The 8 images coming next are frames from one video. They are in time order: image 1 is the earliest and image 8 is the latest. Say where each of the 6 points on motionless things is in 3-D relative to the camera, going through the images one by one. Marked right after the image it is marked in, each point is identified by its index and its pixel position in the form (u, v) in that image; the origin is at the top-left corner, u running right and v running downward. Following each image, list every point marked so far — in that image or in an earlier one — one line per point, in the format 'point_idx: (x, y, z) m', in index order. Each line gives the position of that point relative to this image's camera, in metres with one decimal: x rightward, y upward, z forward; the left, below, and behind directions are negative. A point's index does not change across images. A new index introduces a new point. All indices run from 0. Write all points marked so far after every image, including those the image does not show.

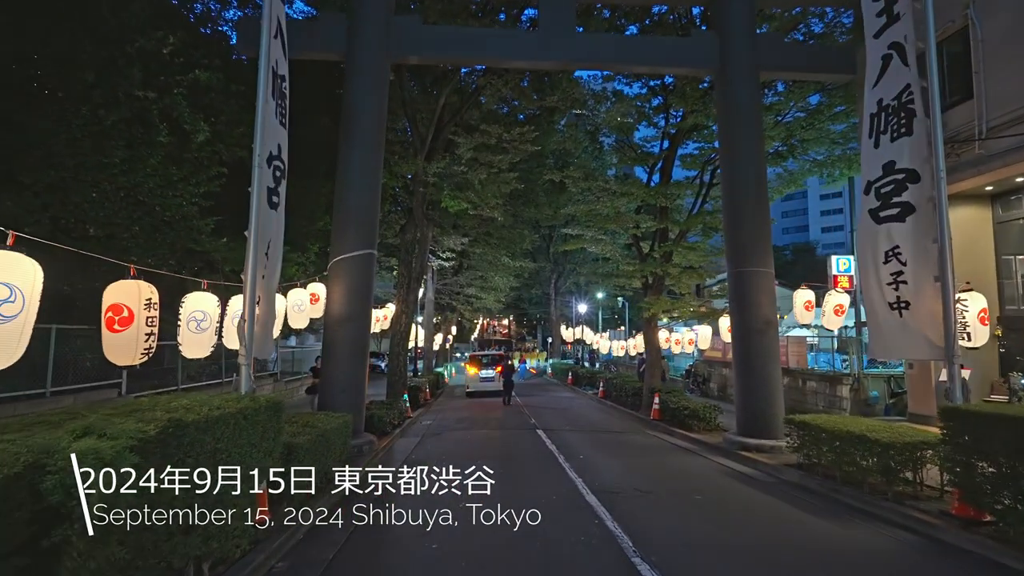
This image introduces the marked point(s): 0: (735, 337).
0: (+4.3, -0.9, +11.9) m
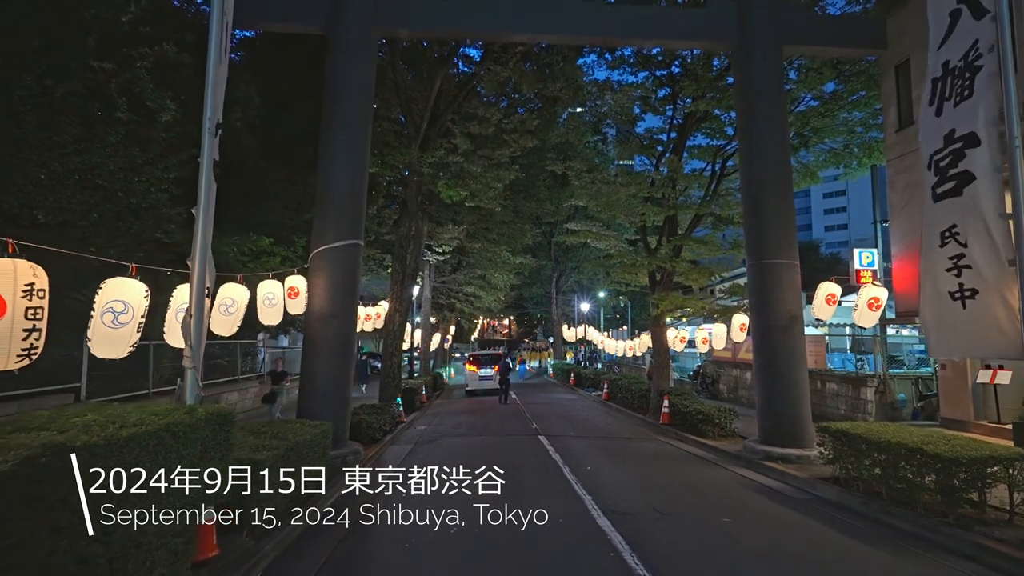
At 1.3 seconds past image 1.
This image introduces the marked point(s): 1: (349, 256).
0: (+4.3, -0.8, +10.9) m
1: (-2.7, +0.6, +10.1) m
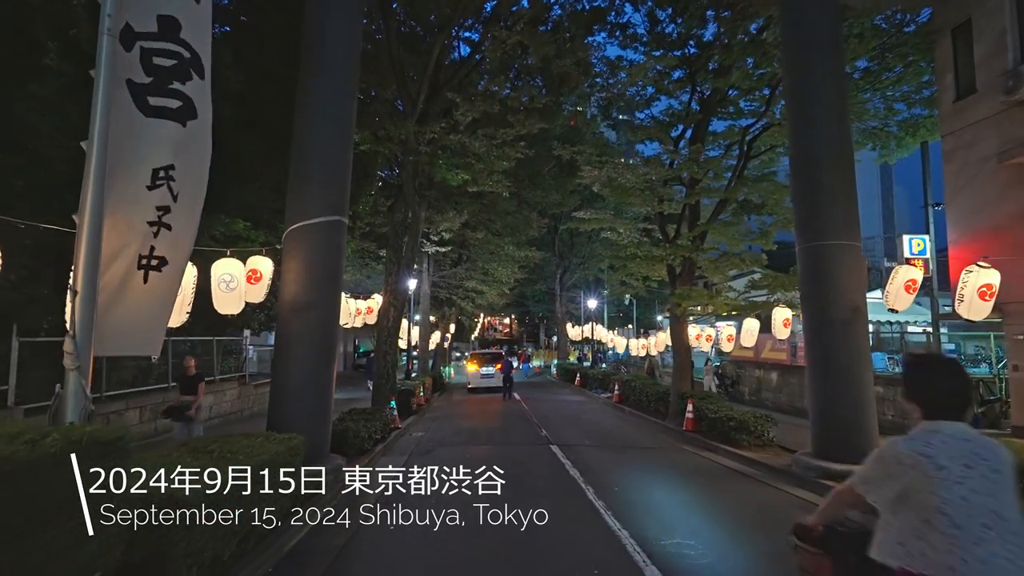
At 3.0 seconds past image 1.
0: (+4.5, -0.6, +9.3) m
1: (-2.5, +0.8, +8.5) m
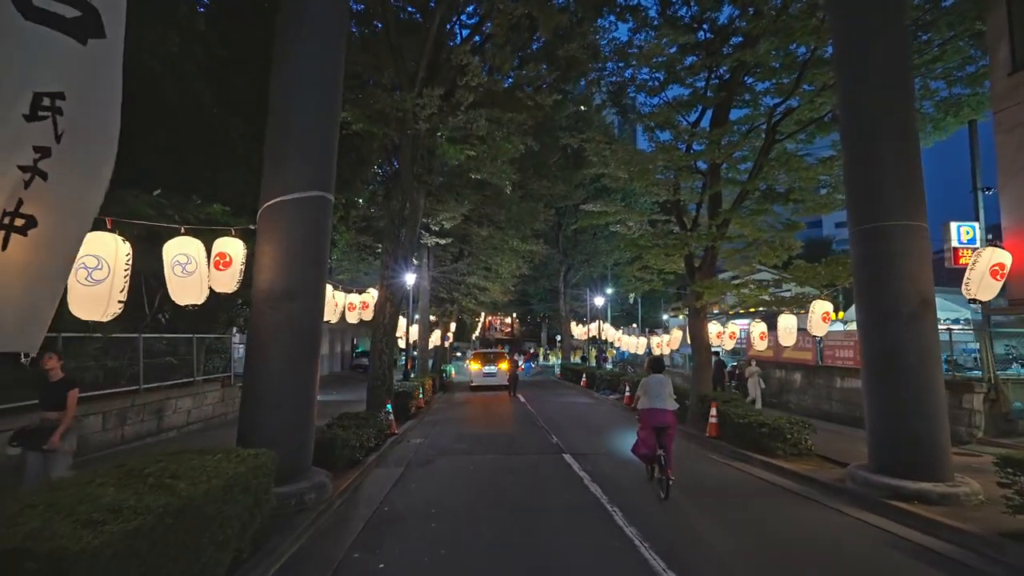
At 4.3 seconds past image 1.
0: (+4.6, -0.5, +8.1) m
1: (-2.4, +0.9, +7.3) m
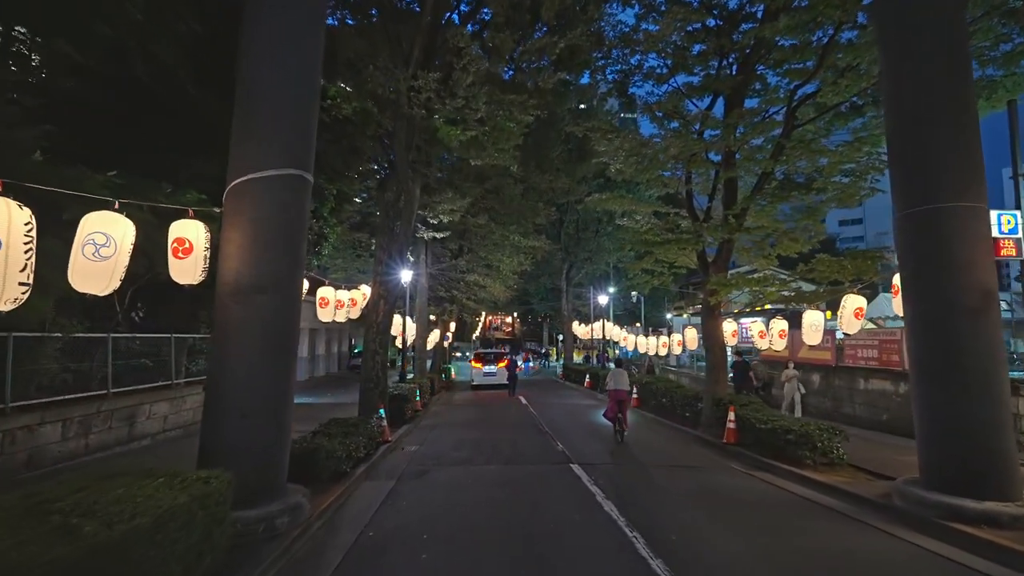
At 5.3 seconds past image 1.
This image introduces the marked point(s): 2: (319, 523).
0: (+4.7, -0.4, +7.1) m
1: (-2.3, +1.0, +6.4) m
2: (-2.1, -2.5, +6.6) m
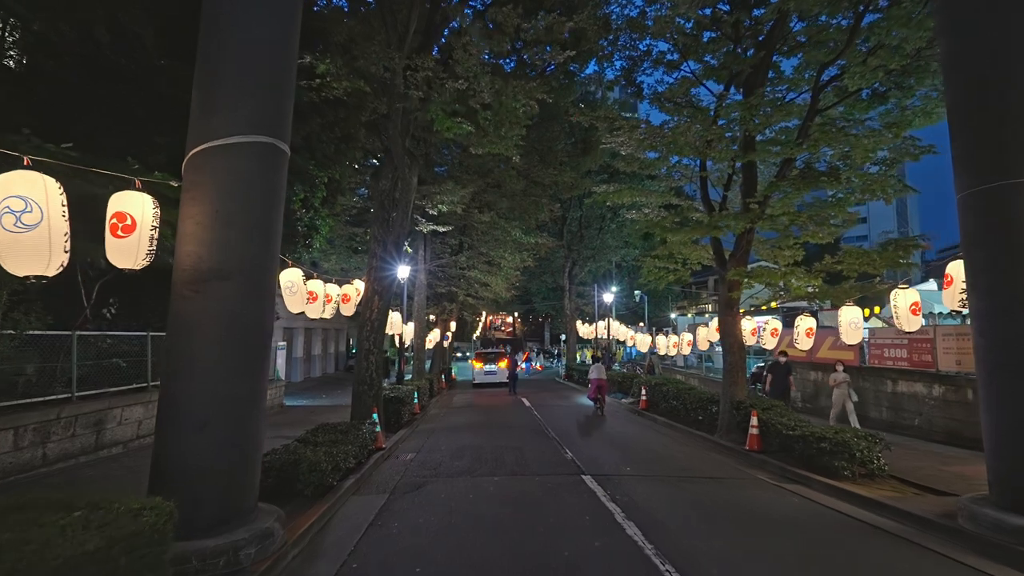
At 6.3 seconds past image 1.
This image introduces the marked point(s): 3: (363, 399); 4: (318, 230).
0: (+4.7, -0.3, +6.2) m
1: (-2.2, +1.1, +5.5) m
2: (-2.0, -2.4, +5.6) m
3: (-3.2, -2.4, +13.4) m
4: (-4.8, +1.4, +15.2) m
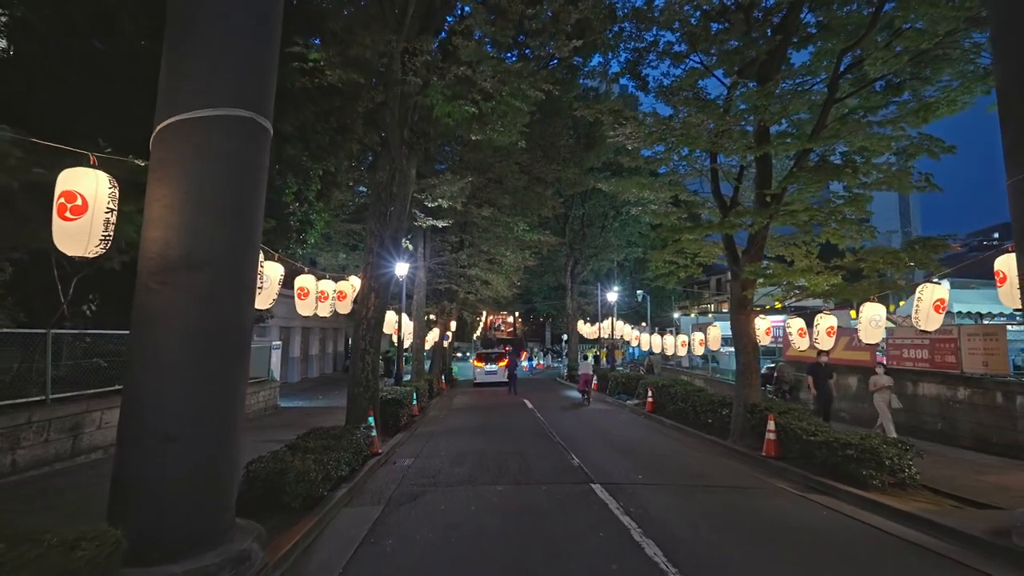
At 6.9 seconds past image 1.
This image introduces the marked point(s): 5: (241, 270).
0: (+4.8, -0.2, +5.6) m
1: (-2.2, +1.2, +4.9) m
2: (-1.9, -2.3, +5.1) m
3: (-3.2, -2.3, +12.8) m
4: (-4.7, +1.5, +14.6) m
5: (-2.2, +0.1, +4.9) m
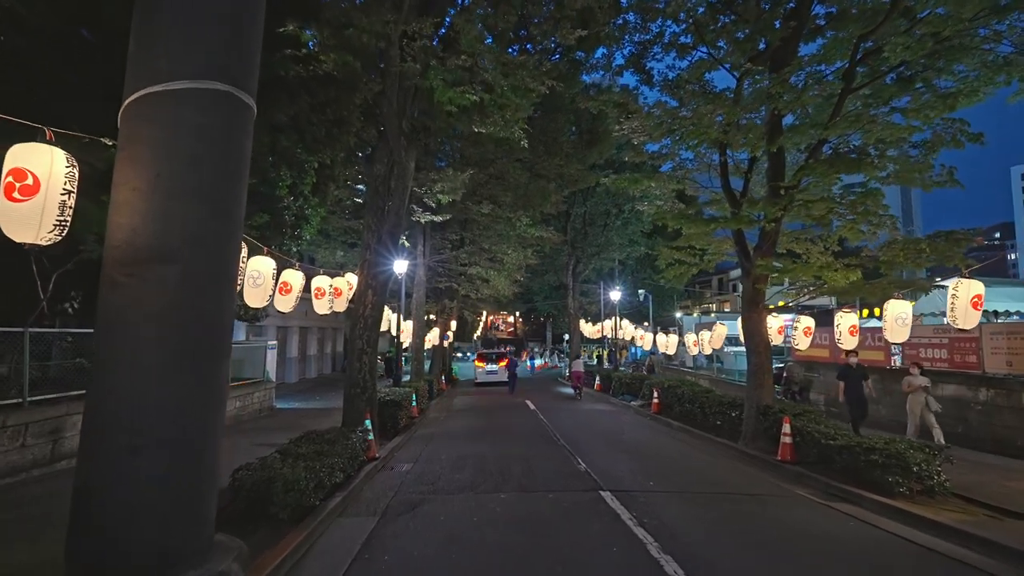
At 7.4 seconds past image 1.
0: (+4.8, -0.2, +5.1) m
1: (-2.1, +1.2, +4.4) m
2: (-1.9, -2.3, +4.6) m
3: (-3.1, -2.3, +12.3) m
4: (-4.7, +1.6, +14.1) m
5: (-2.1, +0.2, +4.4) m
